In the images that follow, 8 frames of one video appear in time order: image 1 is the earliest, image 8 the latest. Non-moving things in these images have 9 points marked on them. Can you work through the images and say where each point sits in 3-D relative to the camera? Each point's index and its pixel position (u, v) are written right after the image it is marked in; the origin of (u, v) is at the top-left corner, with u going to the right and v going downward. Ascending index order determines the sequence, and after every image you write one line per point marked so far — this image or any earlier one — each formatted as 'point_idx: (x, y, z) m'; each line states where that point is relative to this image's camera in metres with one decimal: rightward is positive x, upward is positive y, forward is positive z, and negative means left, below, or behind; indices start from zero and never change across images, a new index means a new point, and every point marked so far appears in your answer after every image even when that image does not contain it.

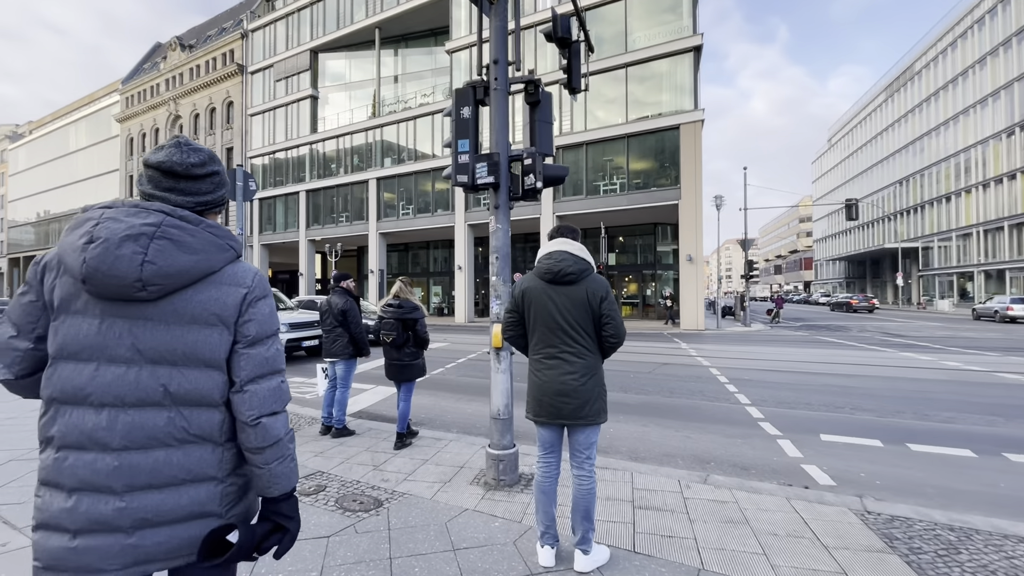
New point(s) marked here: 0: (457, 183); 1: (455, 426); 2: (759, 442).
0: (-0.5, +1.0, +4.6) m
1: (-0.8, -1.9, +6.6) m
2: (+3.0, -1.9, +5.9) m
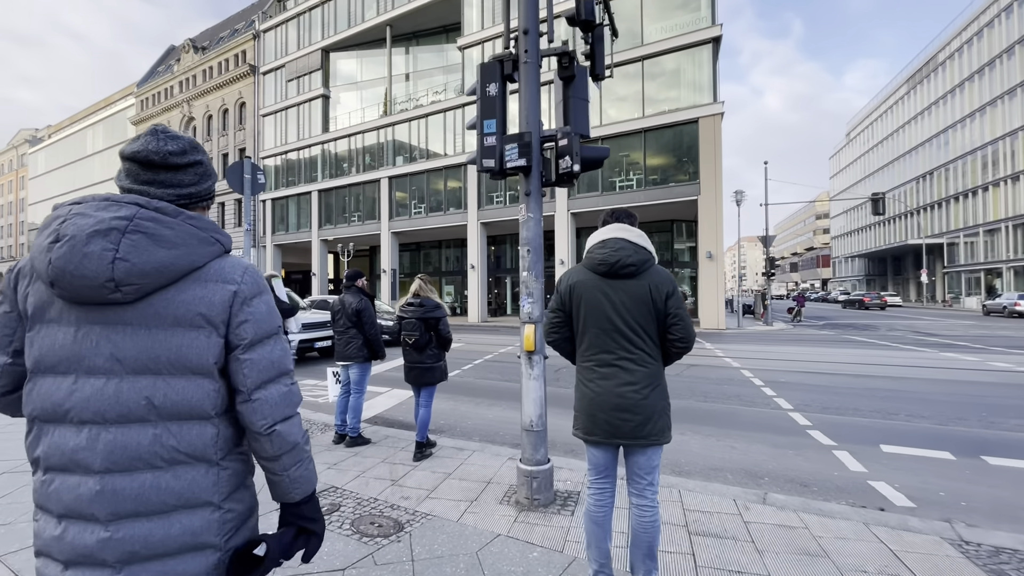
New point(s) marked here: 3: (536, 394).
0: (-0.2, +1.0, +4.2) m
1: (-0.4, -1.9, +6.2) m
2: (+3.4, -1.8, +5.4) m
3: (+0.2, -0.9, +4.0) m
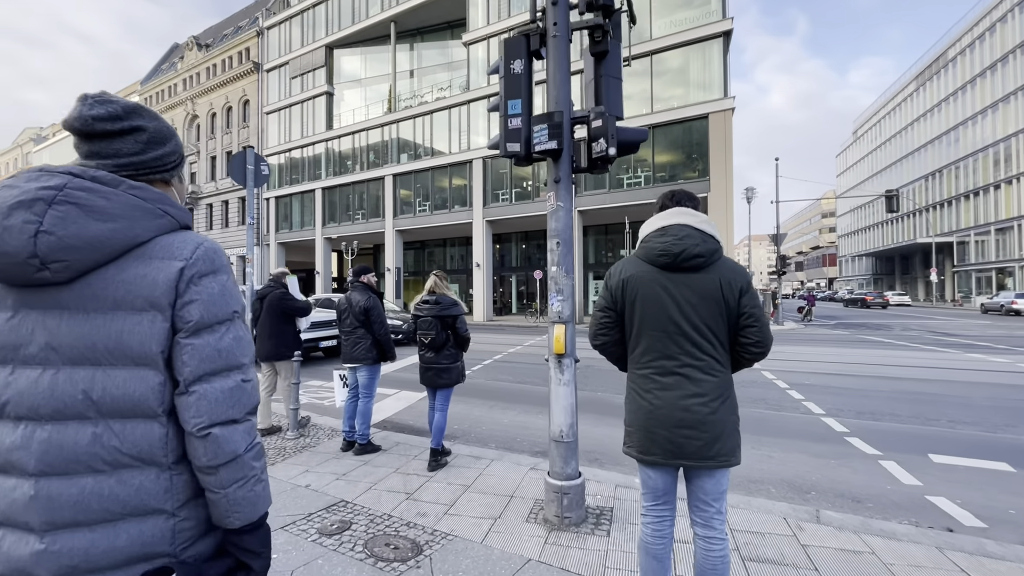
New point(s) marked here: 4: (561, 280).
0: (0.0, +1.1, +3.8) m
1: (-0.2, -1.9, +5.8) m
2: (+3.6, -1.8, +5.0) m
3: (+0.4, -0.9, +3.6) m
4: (+0.4, +0.1, +3.7) m
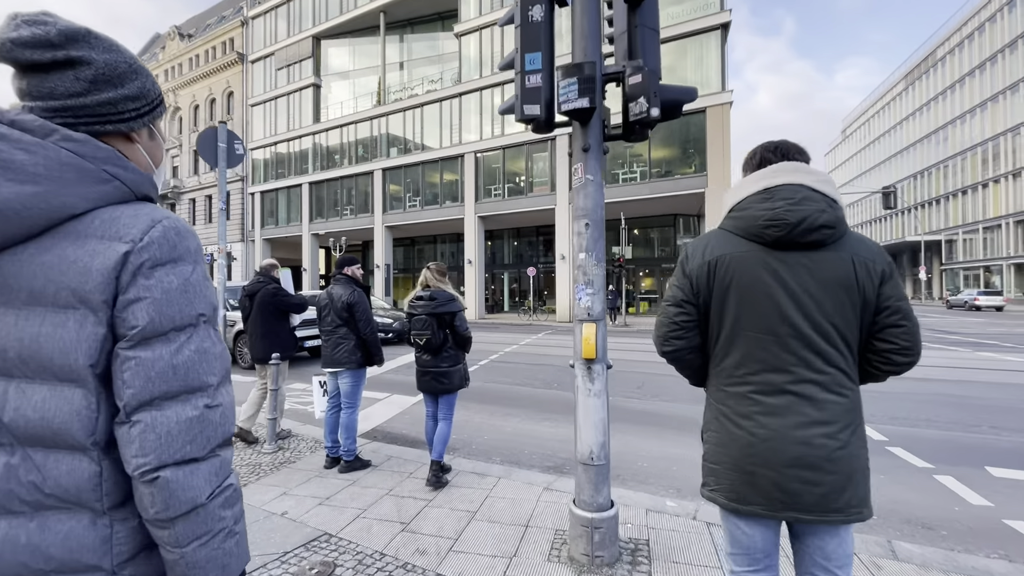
0: (+0.1, +1.1, +3.1) m
1: (-0.1, -1.8, +5.2) m
2: (+3.7, -1.8, +4.4) m
3: (+0.5, -0.8, +3.0) m
4: (+0.5, +0.1, +3.0) m
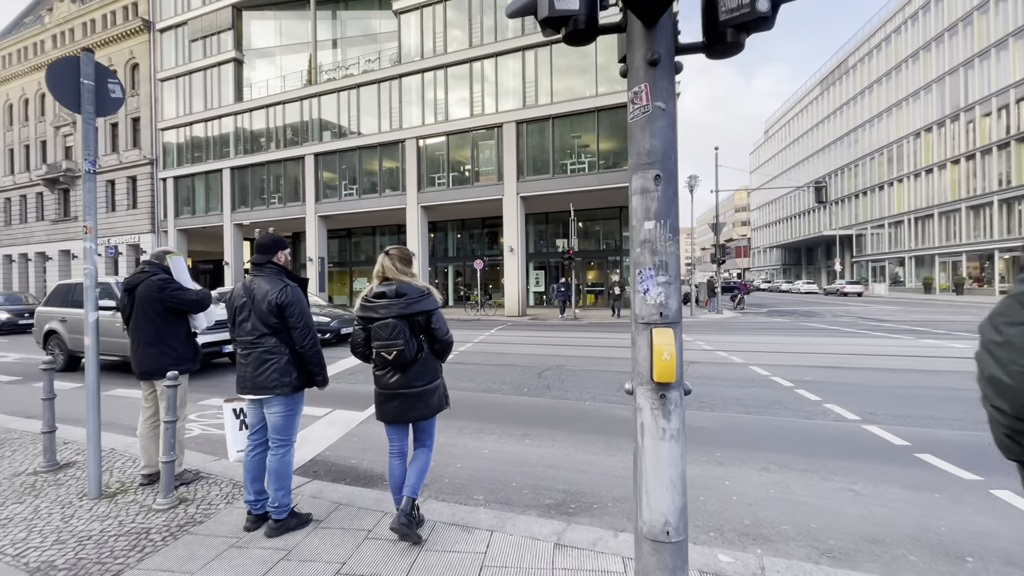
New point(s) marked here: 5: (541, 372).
0: (+0.2, +1.2, +2.0) m
1: (-0.3, -1.7, +4.1) m
2: (+3.6, -1.7, +3.8) m
3: (+0.7, -0.8, +2.0) m
4: (+0.6, +0.2, +2.0) m
5: (+0.6, -1.6, +9.1) m
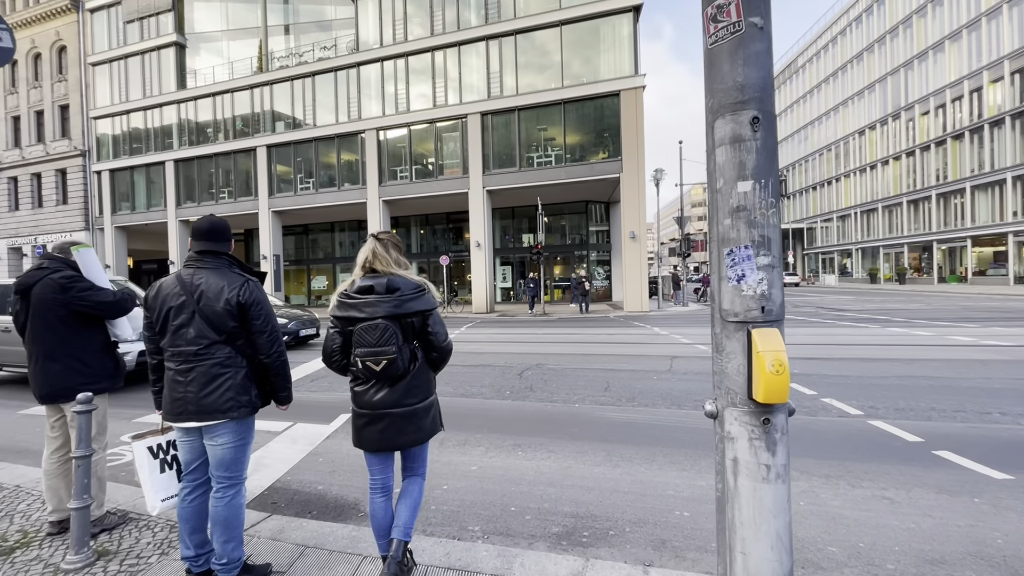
0: (+0.3, +1.2, +1.5) m
1: (-0.3, -1.7, +3.5) m
2: (+3.6, -1.6, +3.5) m
3: (+0.8, -0.7, +1.5) m
4: (+0.8, +0.2, +1.5) m
5: (+0.2, -1.5, +8.6) m
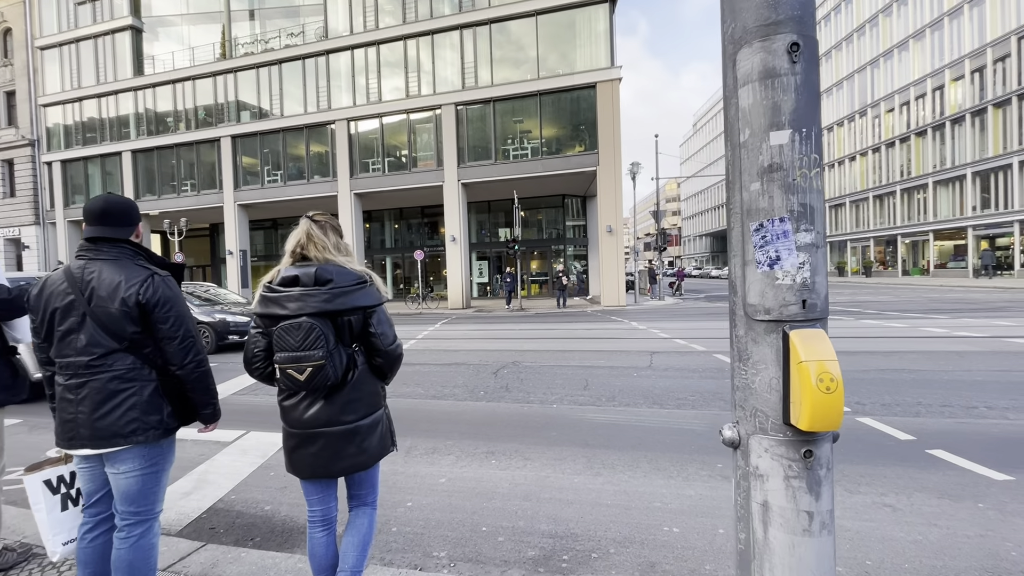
0: (+0.2, +1.3, +1.1) m
1: (-0.5, -1.6, +3.1) m
2: (+3.4, -1.5, +3.3) m
3: (+0.7, -0.7, +1.1) m
4: (+0.7, +0.3, +1.1) m
5: (-0.3, -1.4, +8.2) m
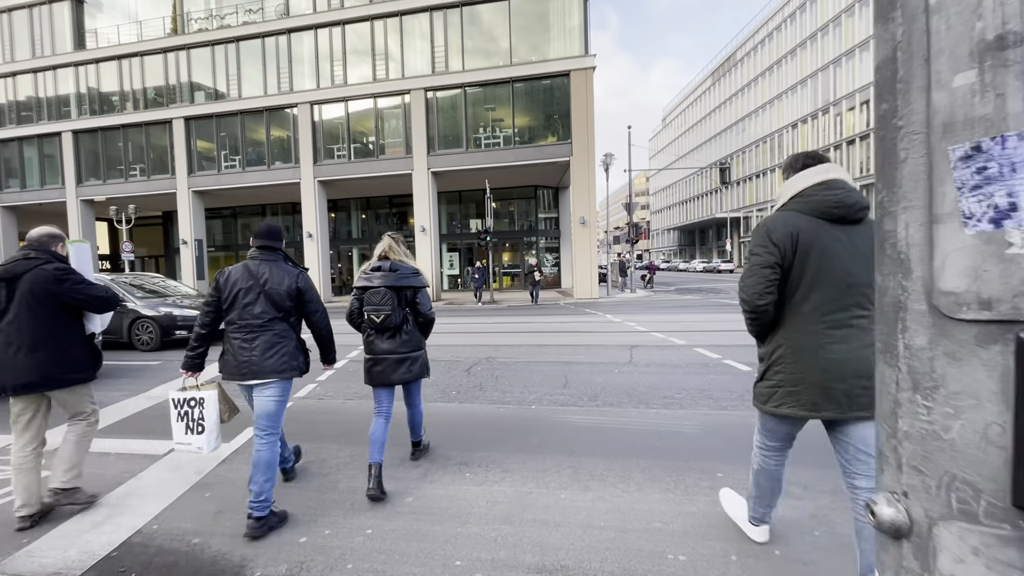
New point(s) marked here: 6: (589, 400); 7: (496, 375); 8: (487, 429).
0: (+0.2, +1.3, +0.5) m
1: (-0.6, -1.6, +2.5) m
2: (+3.3, -1.4, +3.0) m
3: (+0.7, -0.7, +0.6) m
4: (+0.7, +0.3, +0.6) m
5: (-0.7, -1.3, +7.6) m
6: (+0.9, -1.3, +5.7) m
7: (-0.2, -1.3, +7.1) m
8: (-0.3, -1.4, +4.9) m
